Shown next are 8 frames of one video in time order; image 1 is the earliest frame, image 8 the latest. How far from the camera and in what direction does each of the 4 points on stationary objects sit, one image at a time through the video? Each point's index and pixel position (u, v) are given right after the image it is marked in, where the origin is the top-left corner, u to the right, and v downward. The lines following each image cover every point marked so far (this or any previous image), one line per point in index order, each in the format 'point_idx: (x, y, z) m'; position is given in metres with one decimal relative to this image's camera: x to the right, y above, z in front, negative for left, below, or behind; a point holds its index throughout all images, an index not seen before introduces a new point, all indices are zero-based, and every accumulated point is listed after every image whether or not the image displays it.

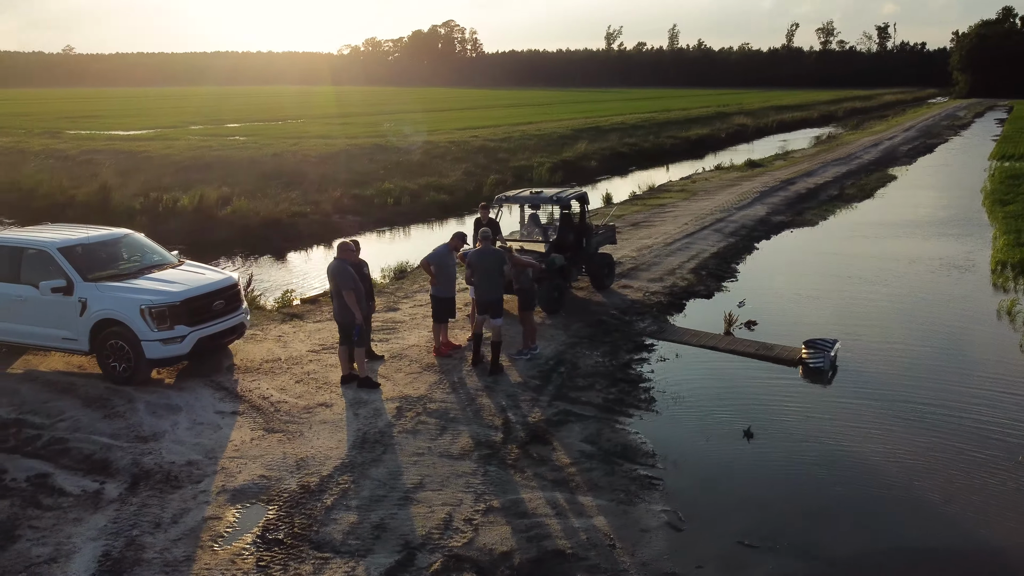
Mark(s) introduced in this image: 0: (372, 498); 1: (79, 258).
0: (-1.1, -1.6, +6.2) m
1: (-5.0, +0.3, +9.4) m
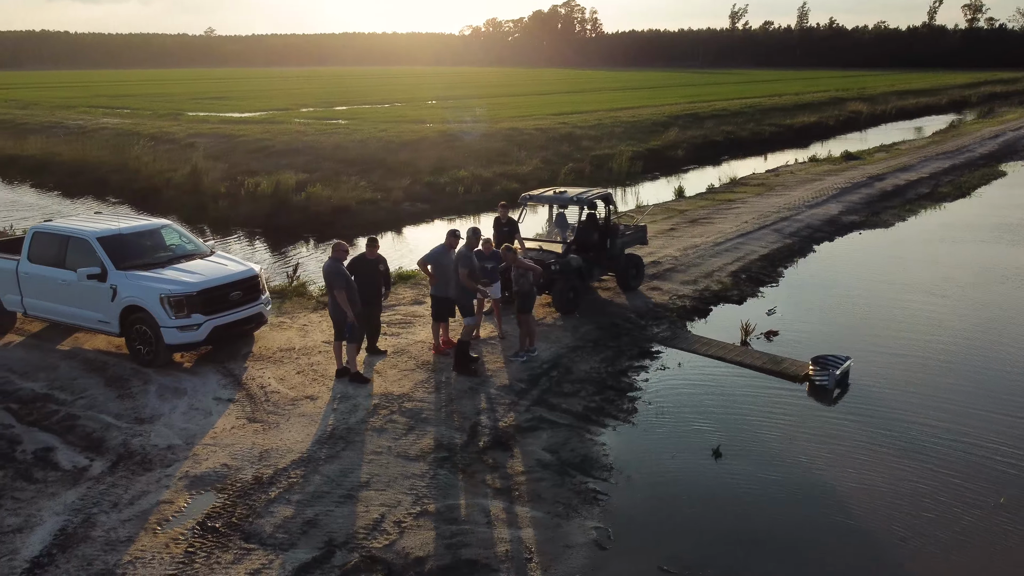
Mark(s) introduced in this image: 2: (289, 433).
0: (-1.6, -1.7, +6.5) m
1: (-5.0, +0.5, +10.2) m
2: (-2.1, -1.4, +7.6) m
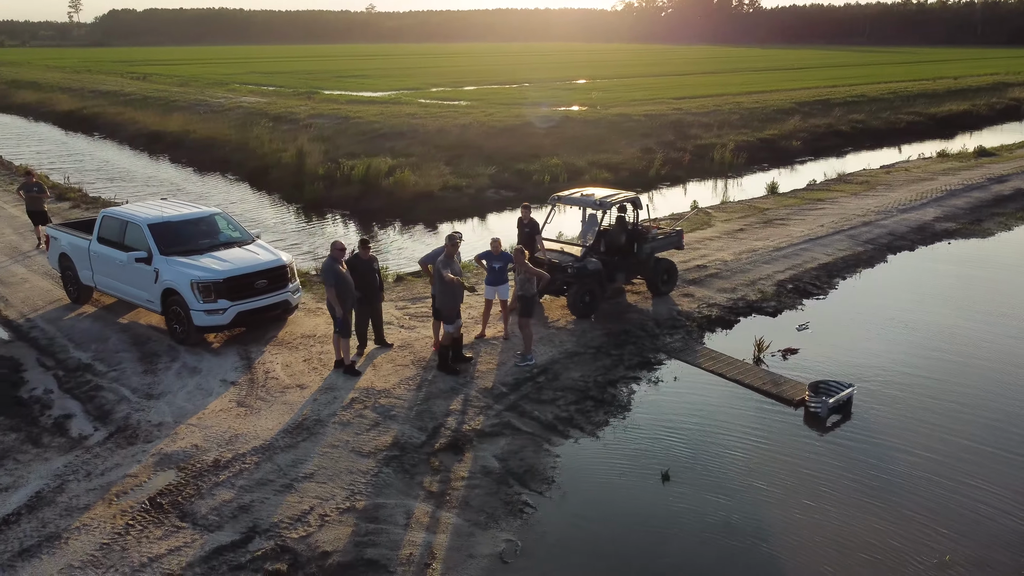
0: (-2.2, -1.7, +7.1) m
1: (-4.8, +0.7, +11.2) m
2: (-2.5, -1.3, +8.2) m
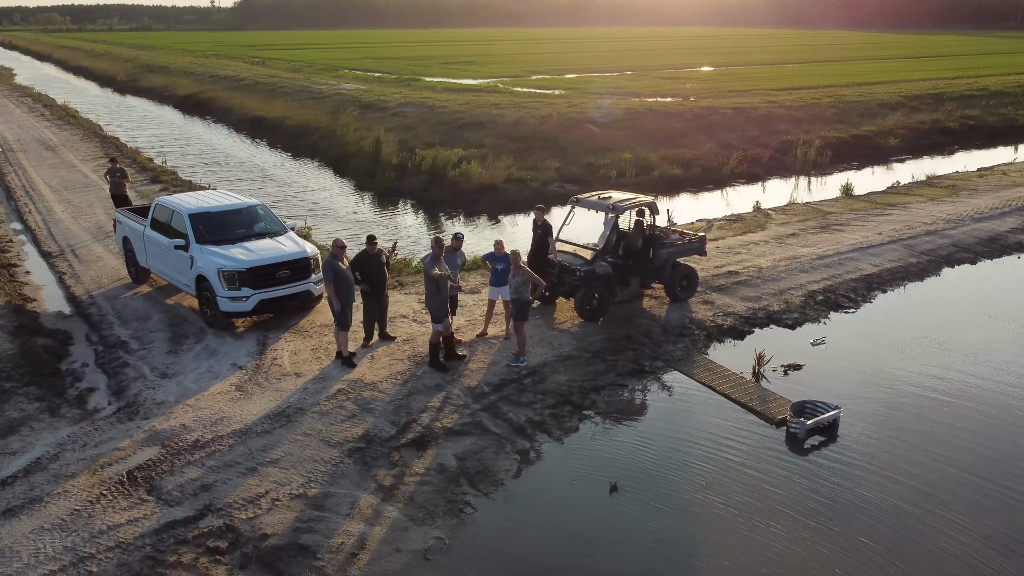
0: (-2.7, -1.6, +7.7) m
1: (-4.6, +1.0, +12.0) m
2: (-2.8, -1.3, +8.8) m
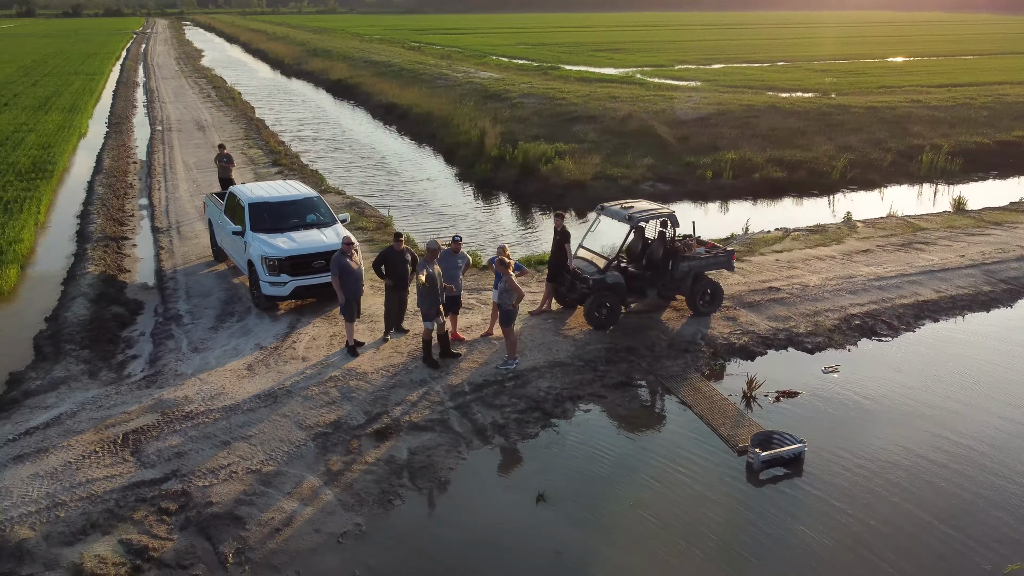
0: (-3.2, -1.6, +8.6) m
1: (-4.1, +1.2, +13.2) m
2: (-3.1, -1.1, +9.8) m
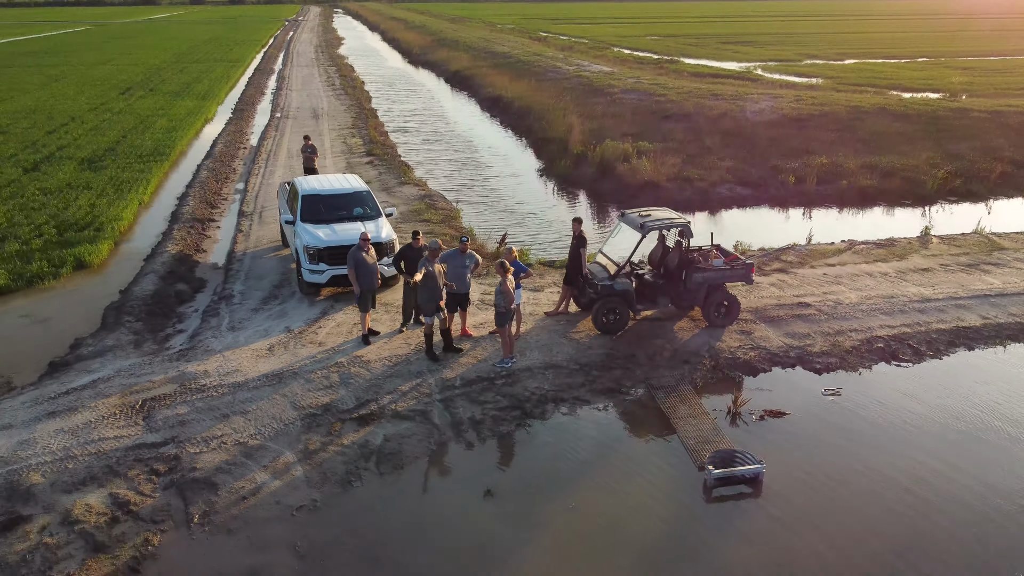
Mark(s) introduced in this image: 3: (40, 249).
0: (-3.6, -1.4, +9.6) m
1: (-3.5, +1.5, +14.2) m
2: (-3.2, -1.0, +10.7) m
3: (-8.9, +0.8, +15.4) m
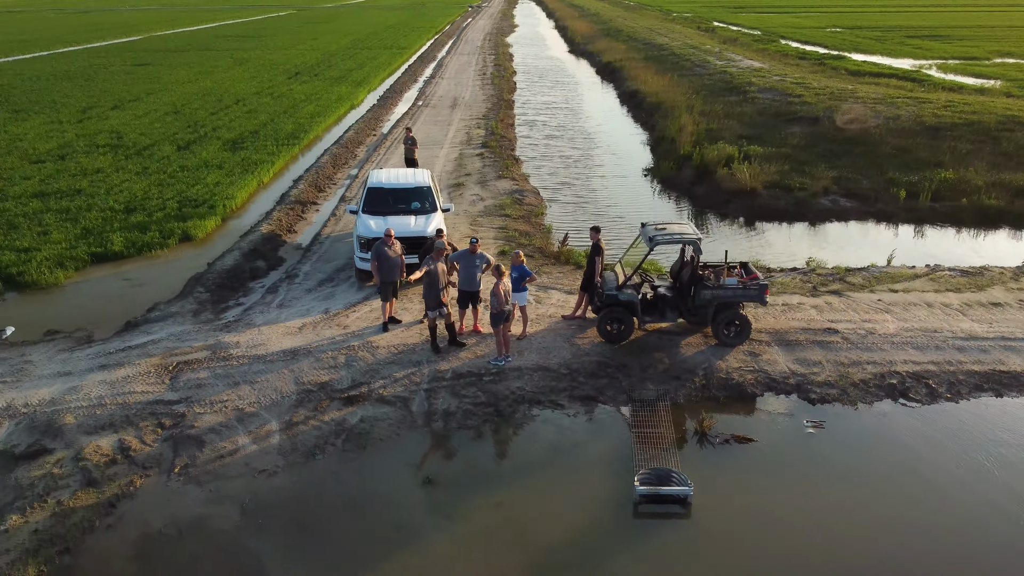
0: (-3.8, -1.2, +10.9) m
1: (-2.6, +1.7, +15.4) m
2: (-3.2, -0.8, +11.9) m
3: (-7.6, +1.5, +17.6) m
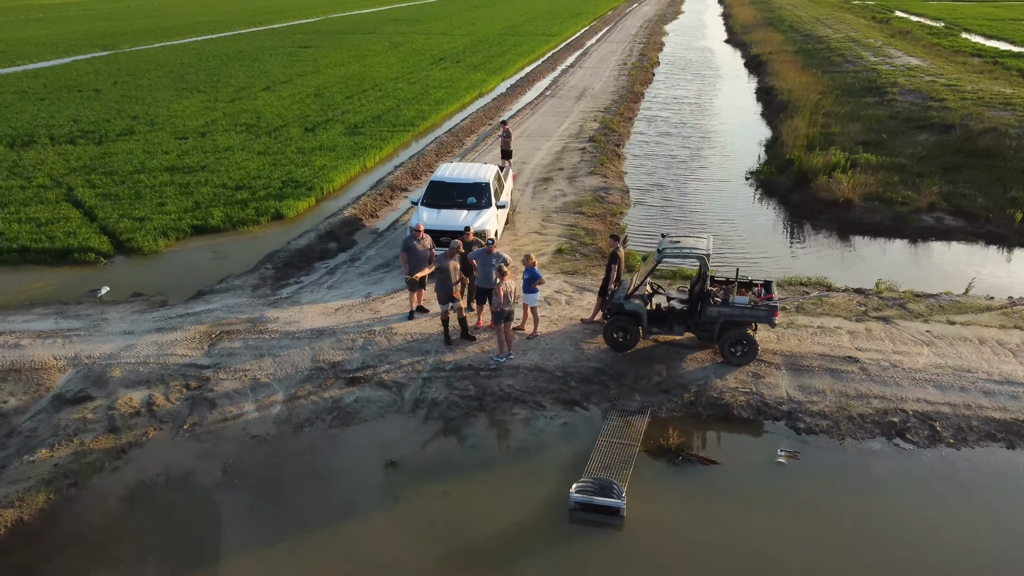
0: (-3.8, -0.9, +12.2) m
1: (-1.5, +2.0, +16.2) m
2: (-3.0, -0.5, +13.0) m
3: (-6.0, +2.1, +19.4) m
